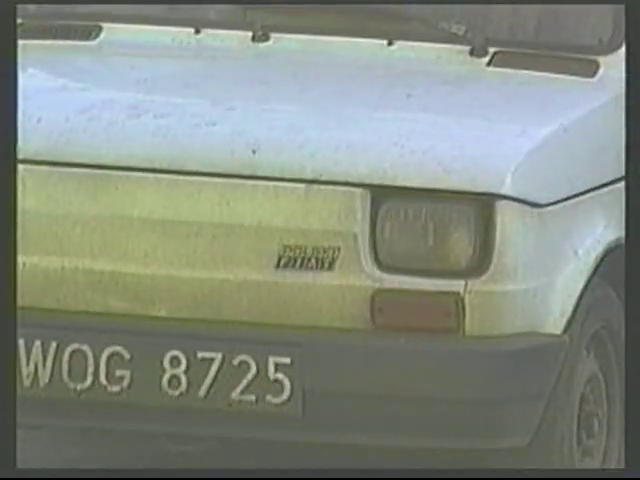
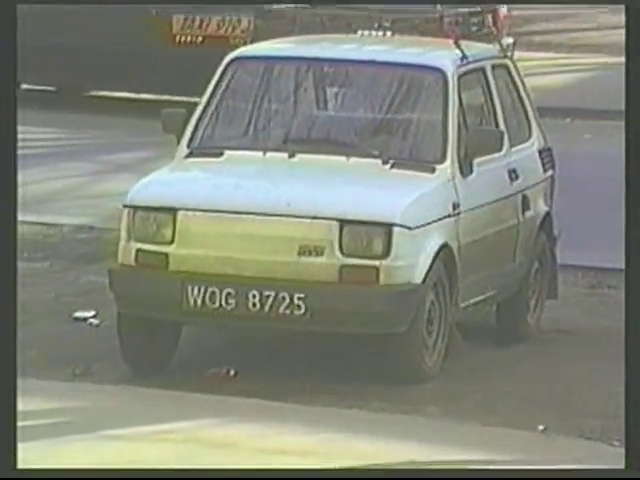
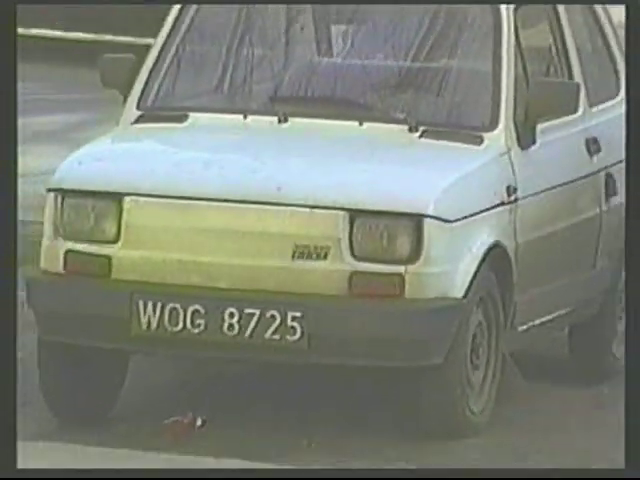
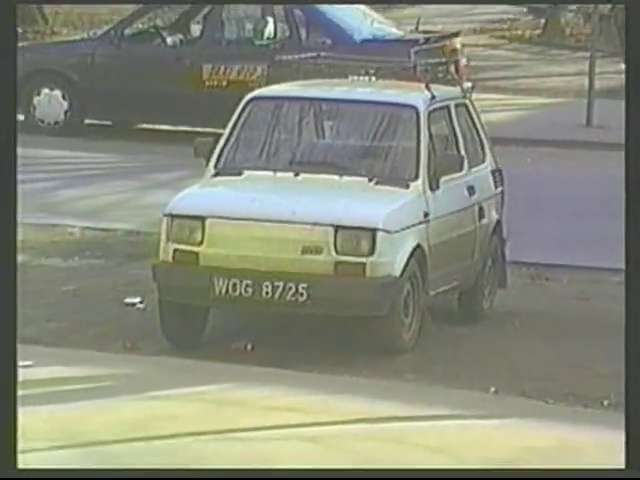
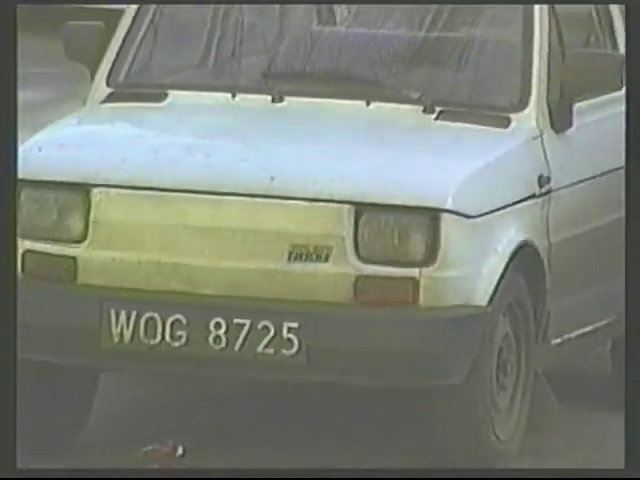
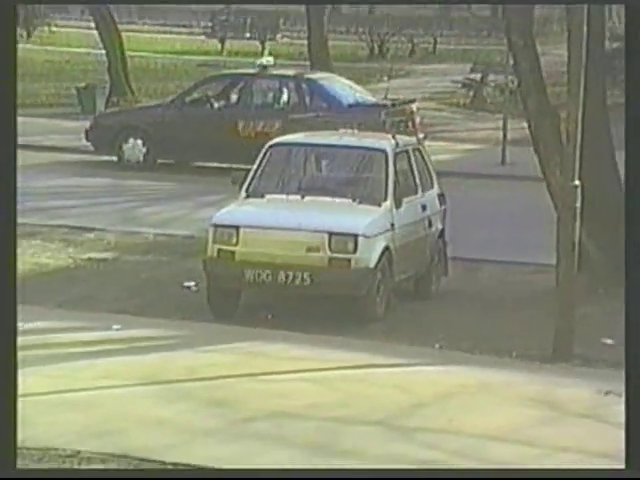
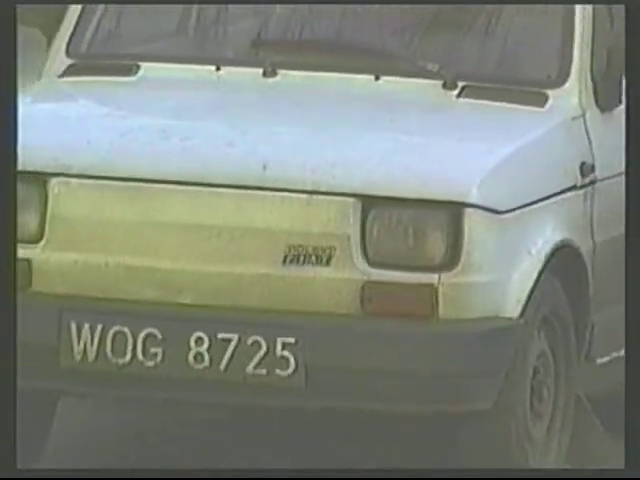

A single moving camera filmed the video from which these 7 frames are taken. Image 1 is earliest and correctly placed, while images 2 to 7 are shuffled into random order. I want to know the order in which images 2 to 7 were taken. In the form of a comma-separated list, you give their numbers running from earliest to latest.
7, 5, 3, 2, 4, 6
